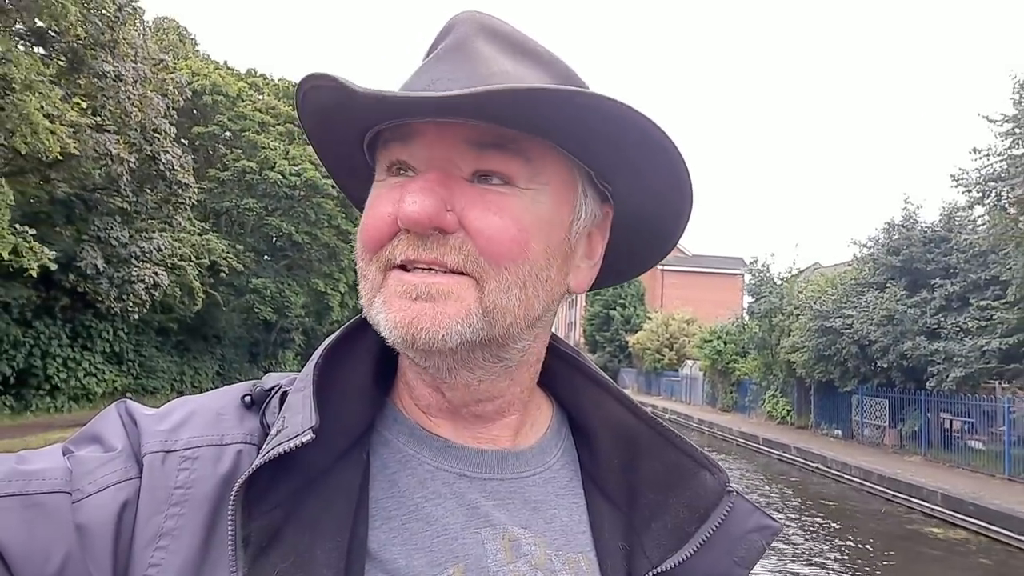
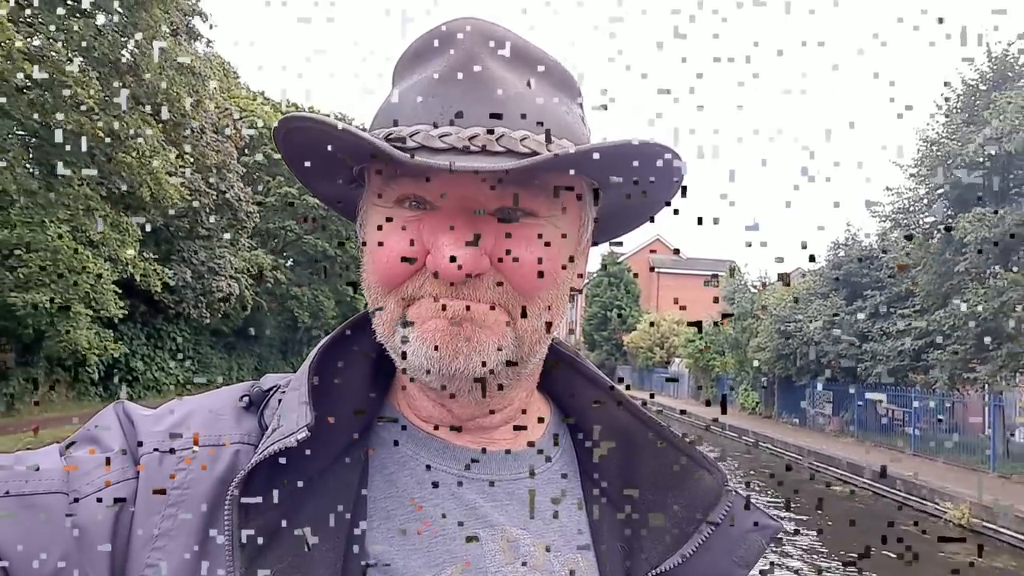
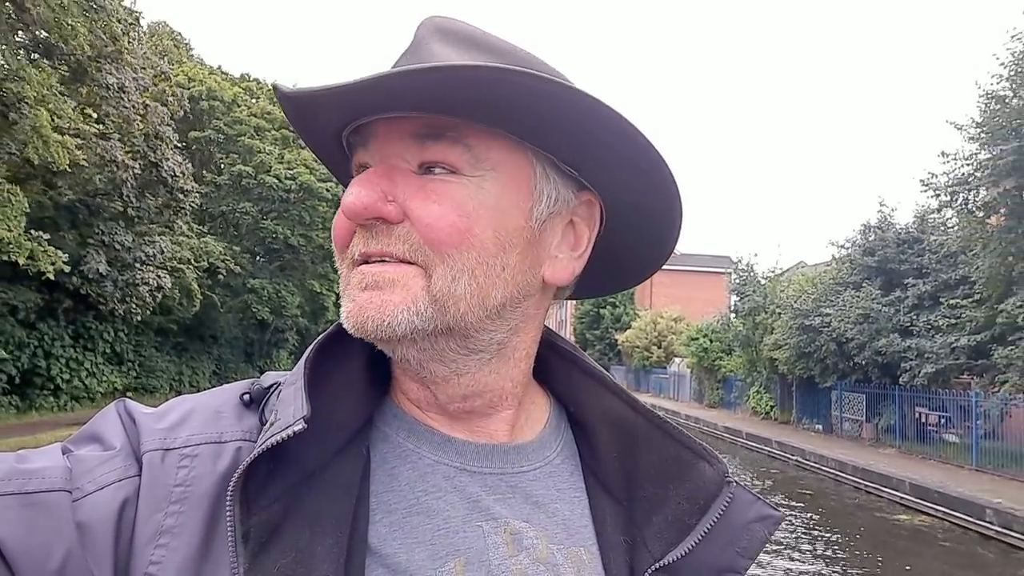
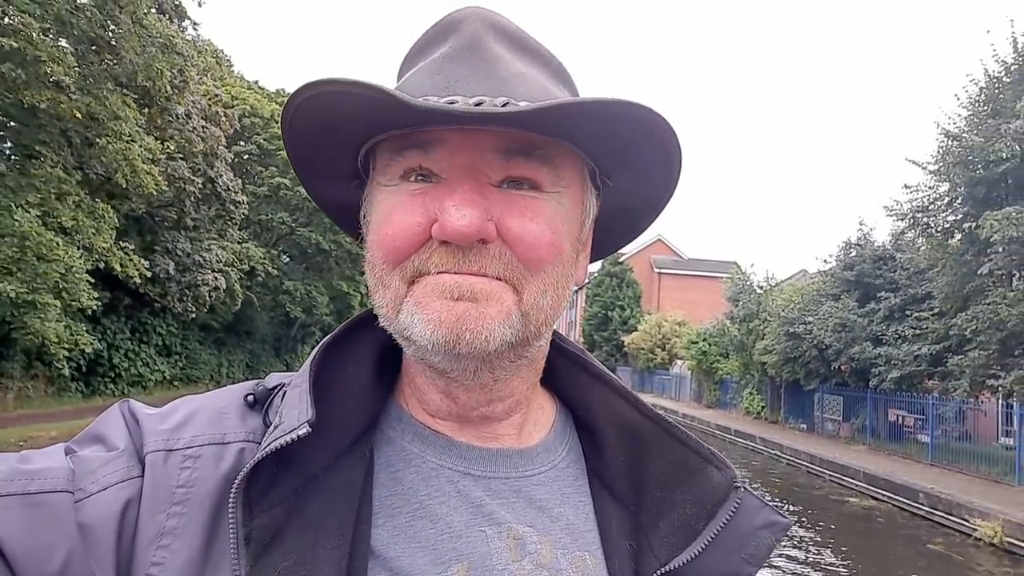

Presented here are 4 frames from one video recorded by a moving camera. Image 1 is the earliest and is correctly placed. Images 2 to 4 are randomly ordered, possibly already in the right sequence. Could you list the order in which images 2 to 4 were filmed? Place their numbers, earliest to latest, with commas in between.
3, 4, 2
